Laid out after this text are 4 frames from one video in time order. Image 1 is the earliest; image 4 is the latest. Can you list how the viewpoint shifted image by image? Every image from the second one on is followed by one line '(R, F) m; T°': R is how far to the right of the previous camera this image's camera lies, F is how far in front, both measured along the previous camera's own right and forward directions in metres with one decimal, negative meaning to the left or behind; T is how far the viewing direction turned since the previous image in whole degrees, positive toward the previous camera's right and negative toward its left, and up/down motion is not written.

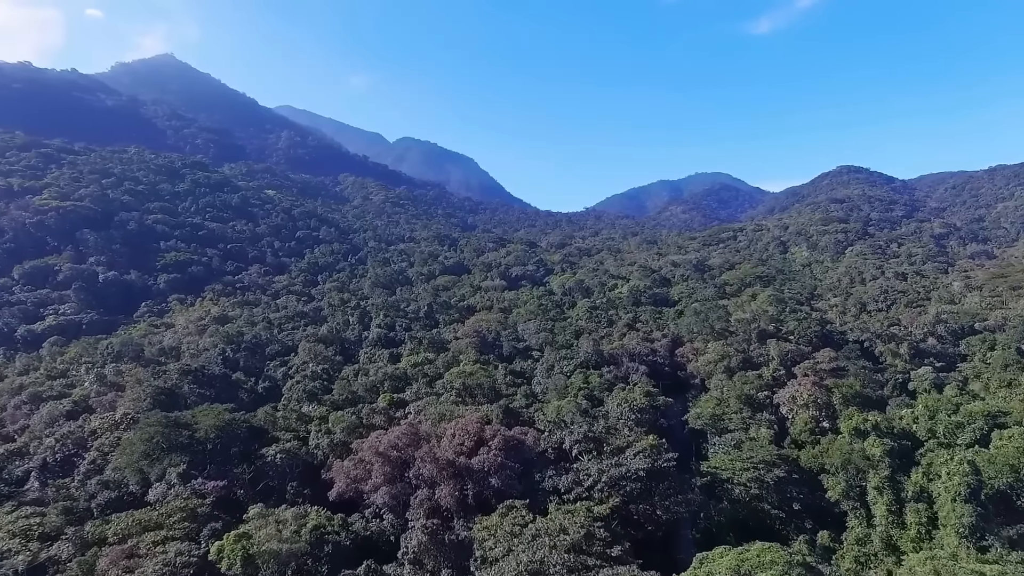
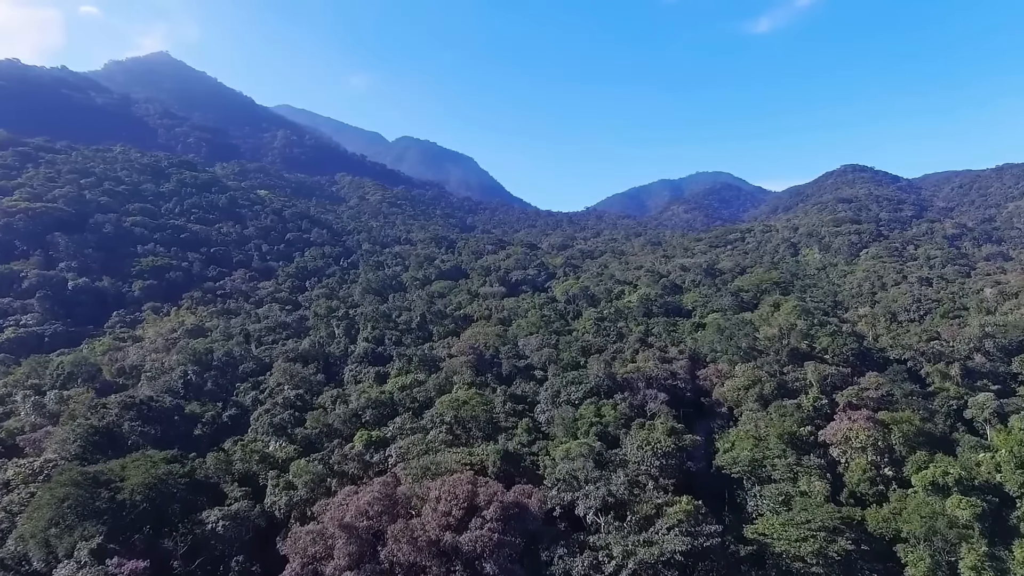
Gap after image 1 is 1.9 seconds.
(0.0, +4.6) m; 0°
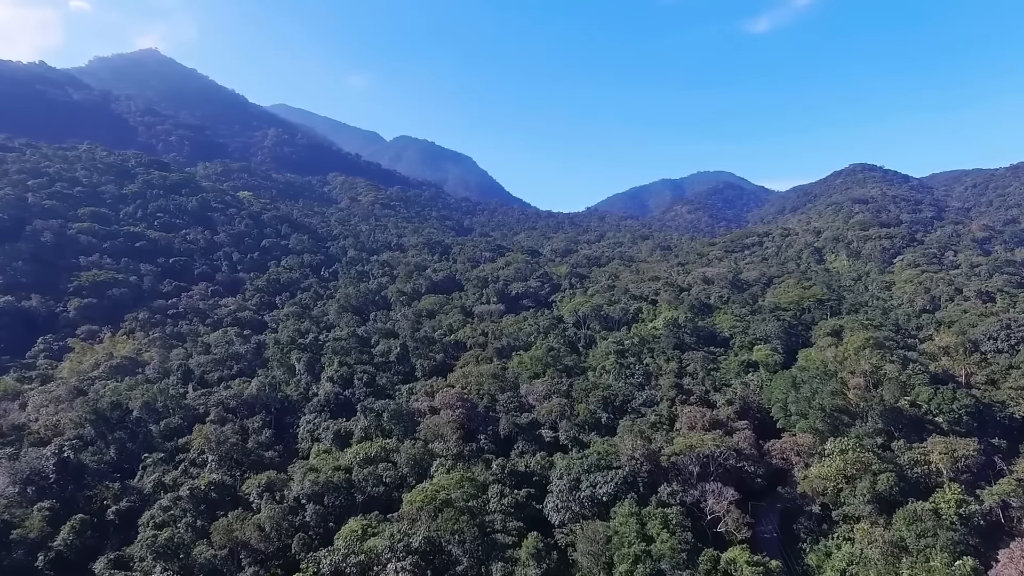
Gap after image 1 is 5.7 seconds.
(-0.1, +9.5) m; 0°
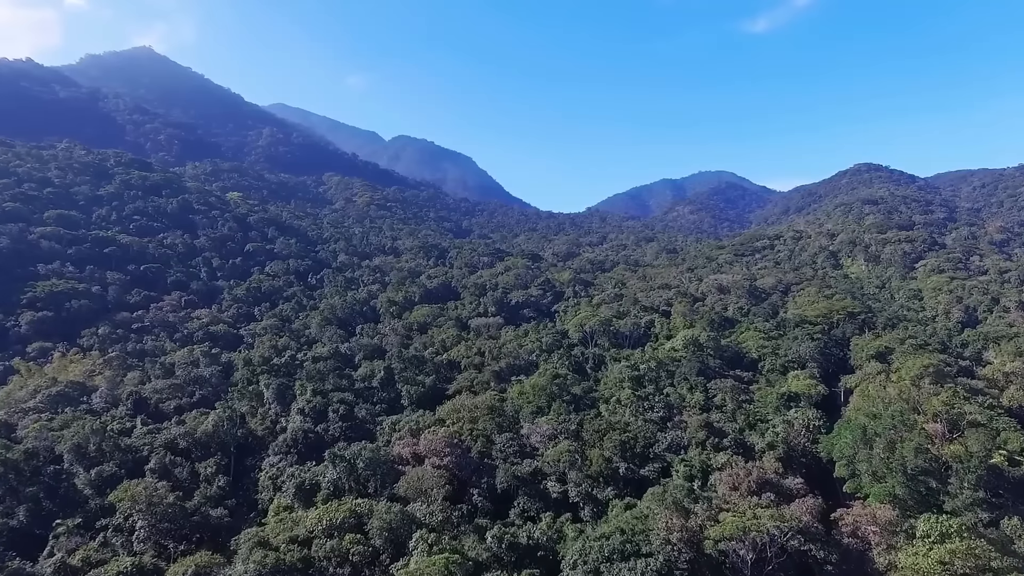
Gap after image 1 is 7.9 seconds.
(0.0, +5.4) m; 0°
